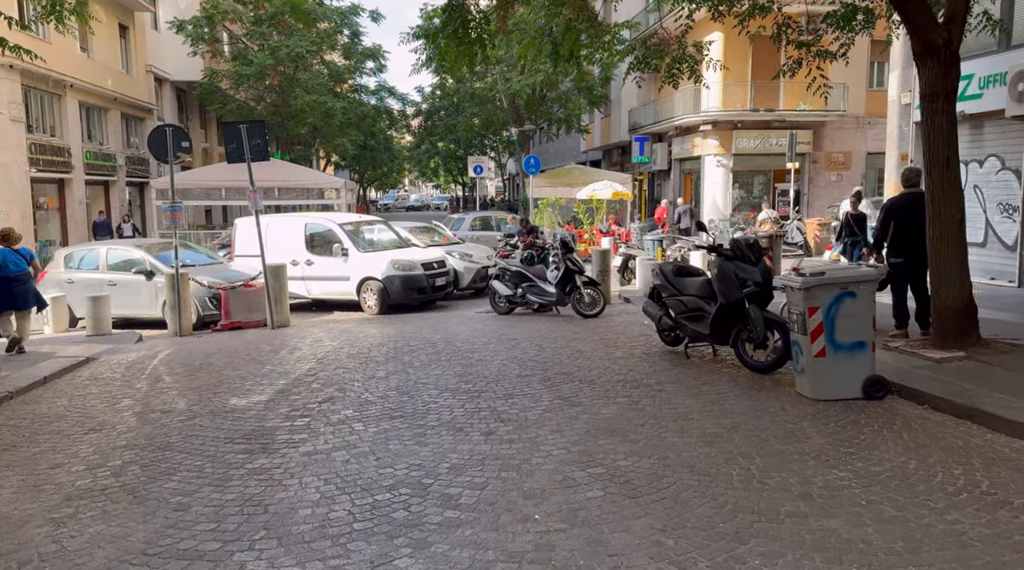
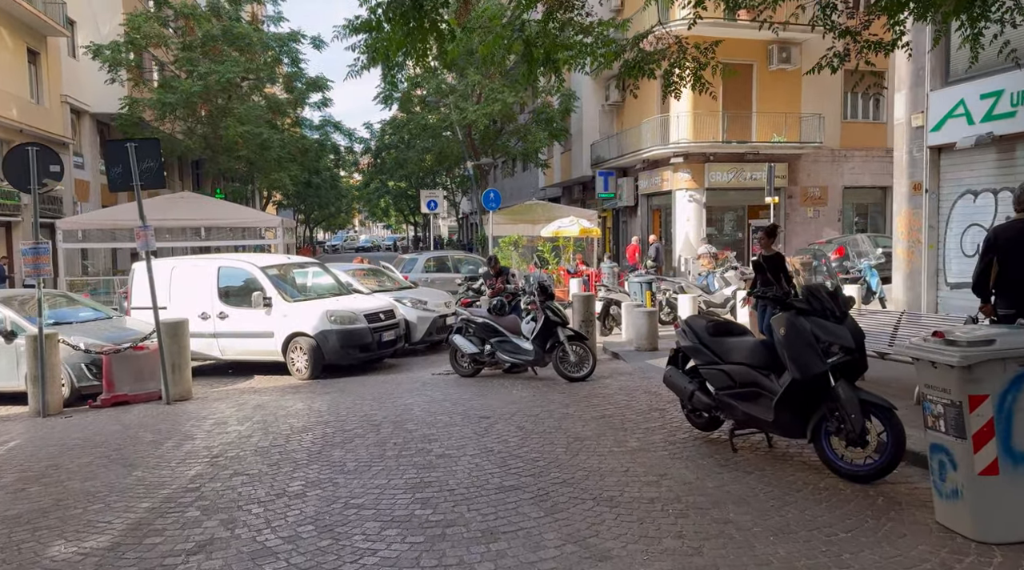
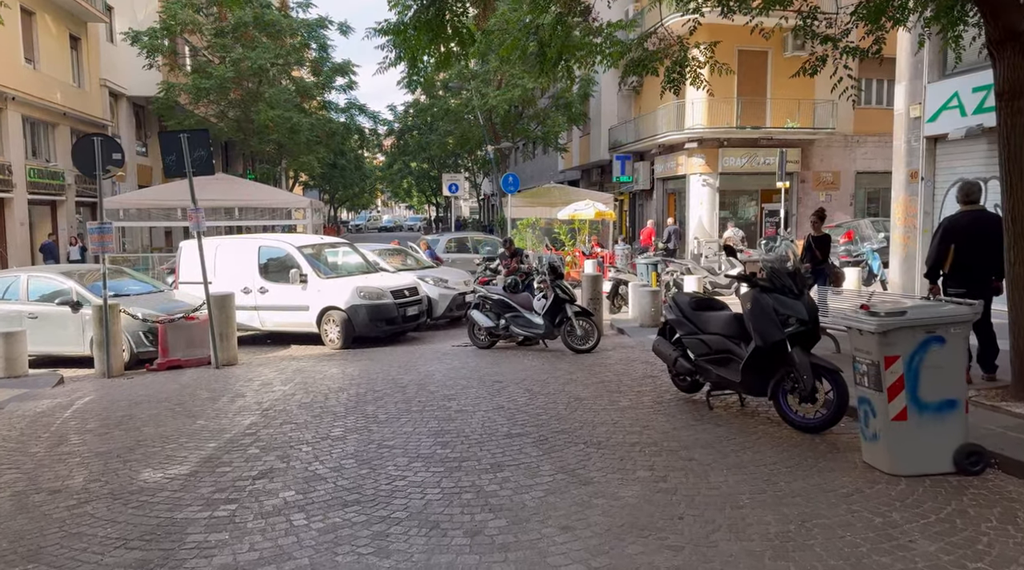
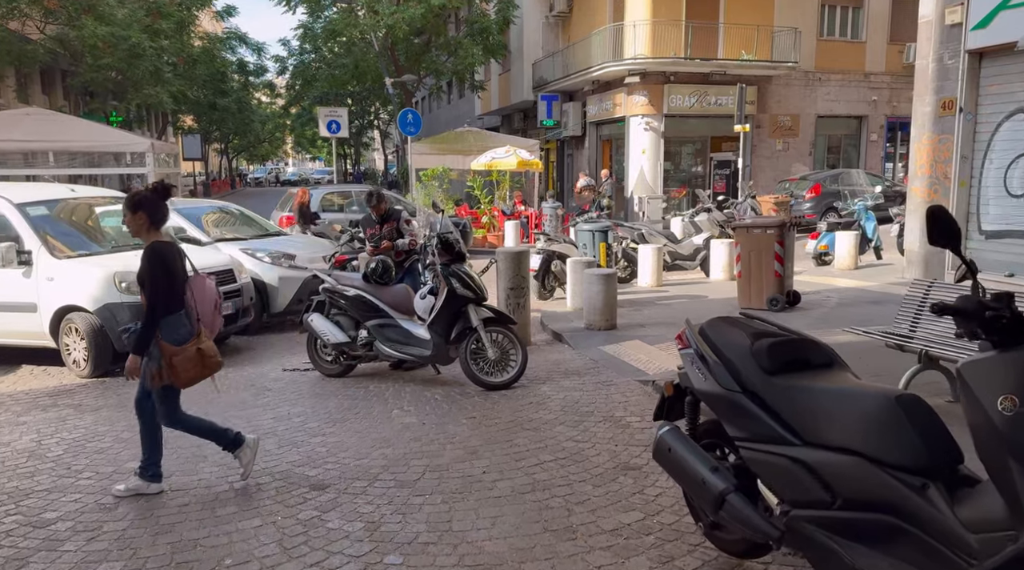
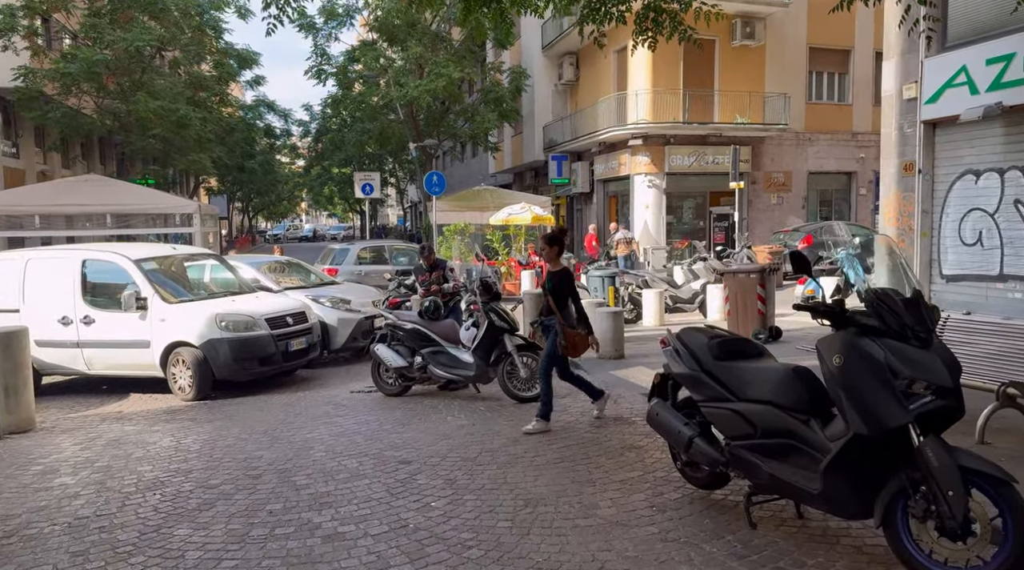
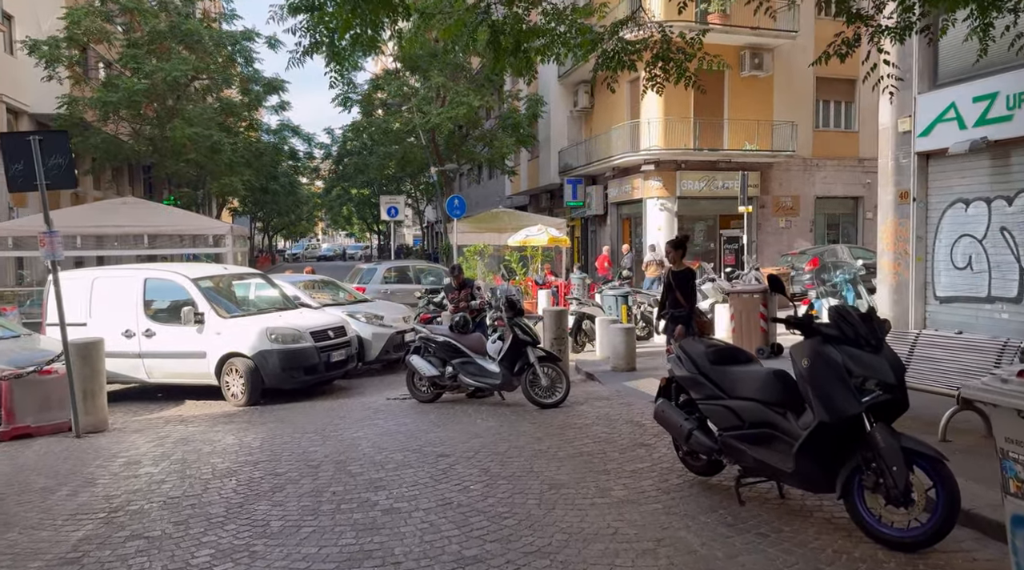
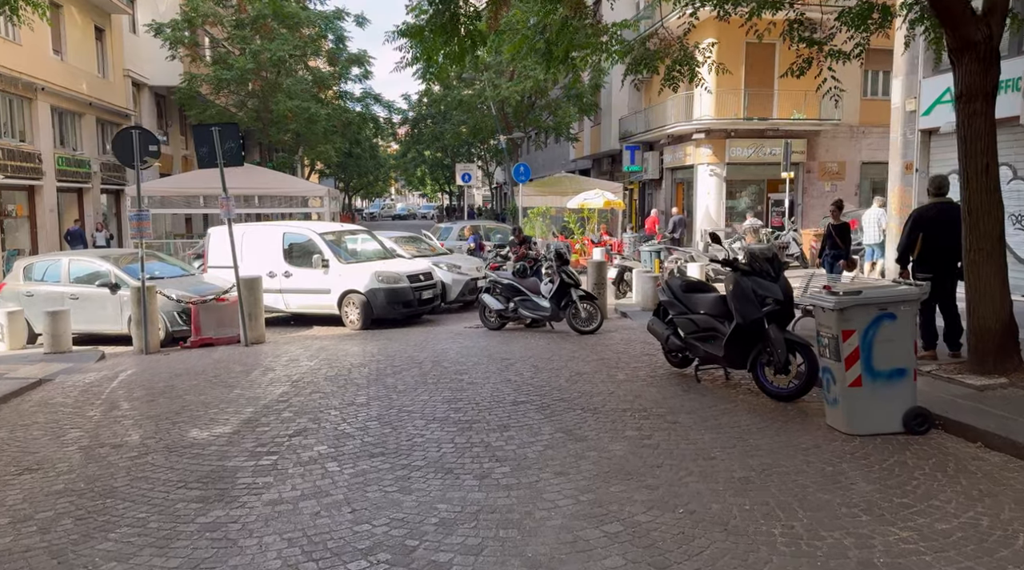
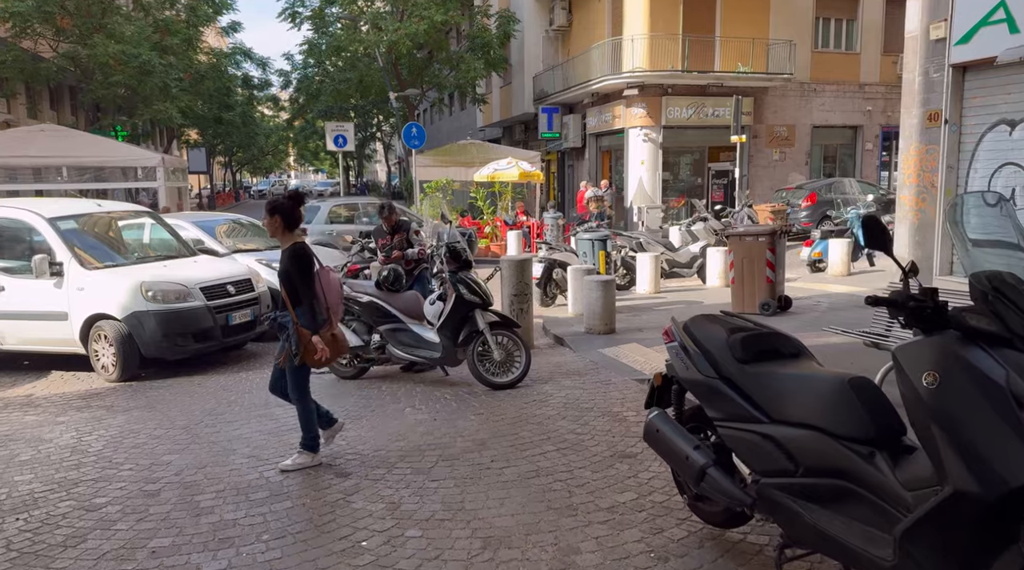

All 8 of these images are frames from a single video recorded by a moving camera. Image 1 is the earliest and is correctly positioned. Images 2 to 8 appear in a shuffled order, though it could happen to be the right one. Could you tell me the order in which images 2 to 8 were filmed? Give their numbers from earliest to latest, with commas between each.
7, 3, 2, 6, 5, 8, 4
